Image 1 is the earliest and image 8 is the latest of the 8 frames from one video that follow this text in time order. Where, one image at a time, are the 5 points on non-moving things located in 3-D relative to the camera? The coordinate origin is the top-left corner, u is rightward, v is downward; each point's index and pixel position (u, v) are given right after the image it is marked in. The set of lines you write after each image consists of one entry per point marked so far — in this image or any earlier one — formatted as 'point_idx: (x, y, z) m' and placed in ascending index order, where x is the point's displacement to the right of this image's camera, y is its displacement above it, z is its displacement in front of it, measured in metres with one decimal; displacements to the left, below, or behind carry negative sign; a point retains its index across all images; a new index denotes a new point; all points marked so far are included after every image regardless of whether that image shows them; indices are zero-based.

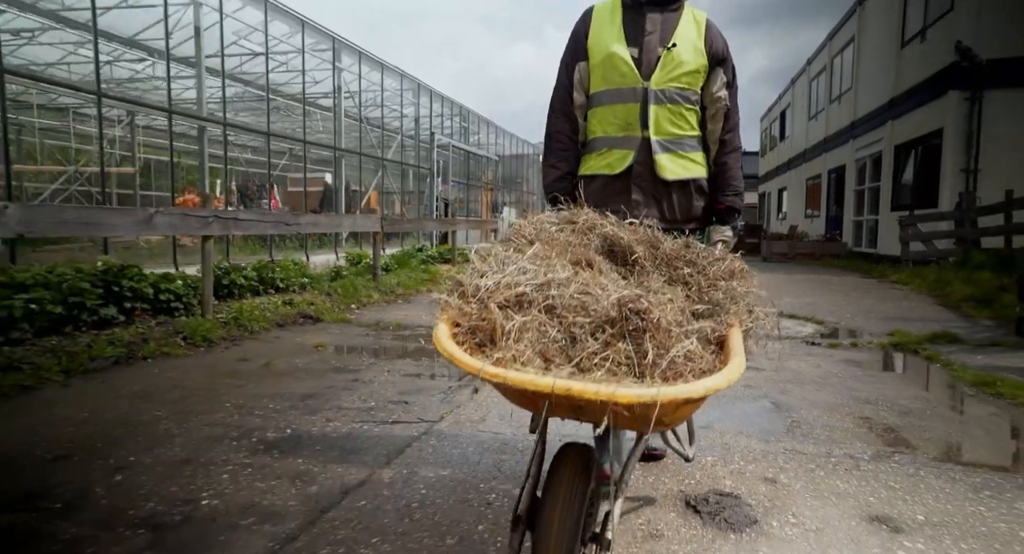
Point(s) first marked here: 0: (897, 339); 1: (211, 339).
0: (+3.5, -0.6, +5.1) m
1: (-2.5, -0.5, +4.7) m
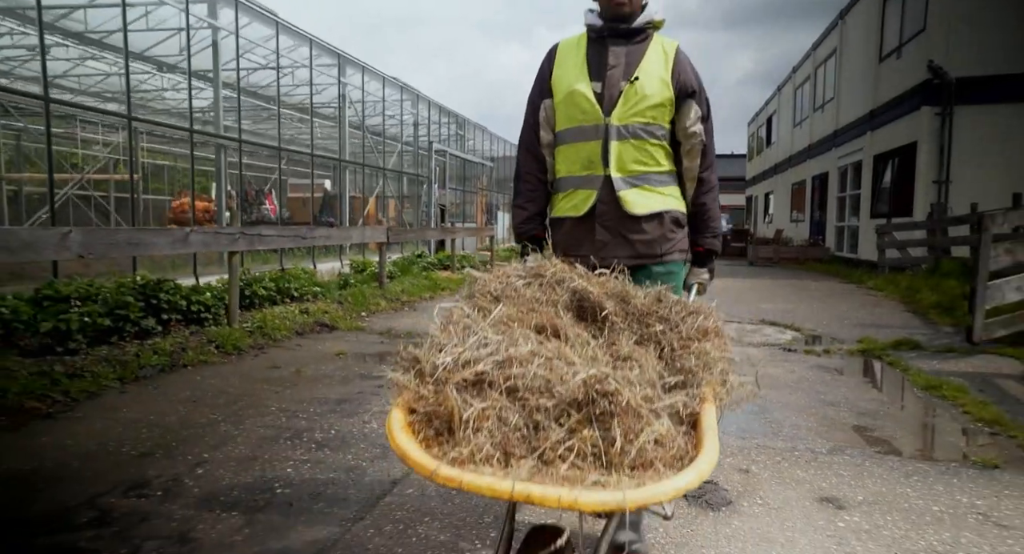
0: (+3.5, -0.7, +5.6) m
1: (-2.5, -0.6, +5.1) m
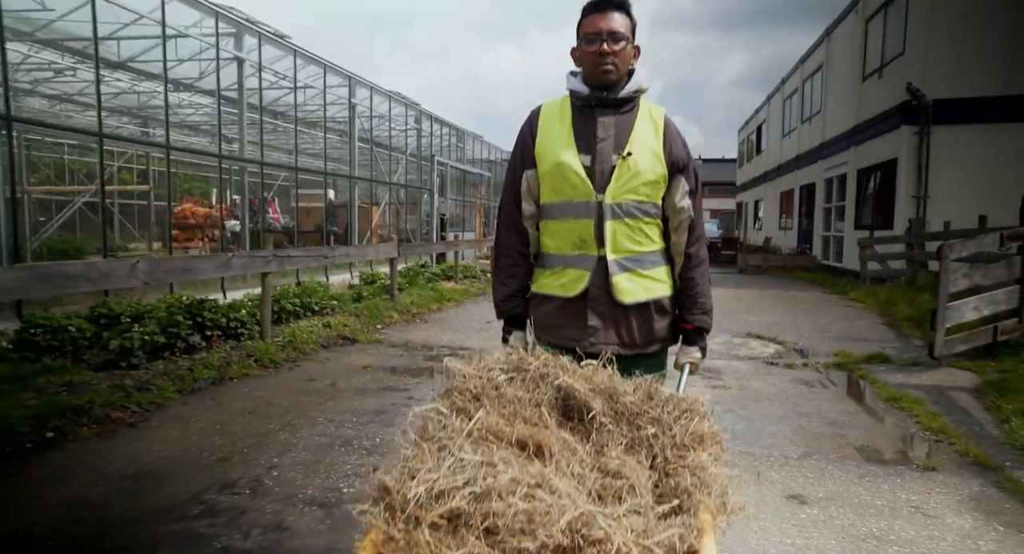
0: (+3.6, -0.9, +6.2) m
1: (-2.3, -0.8, +5.7) m
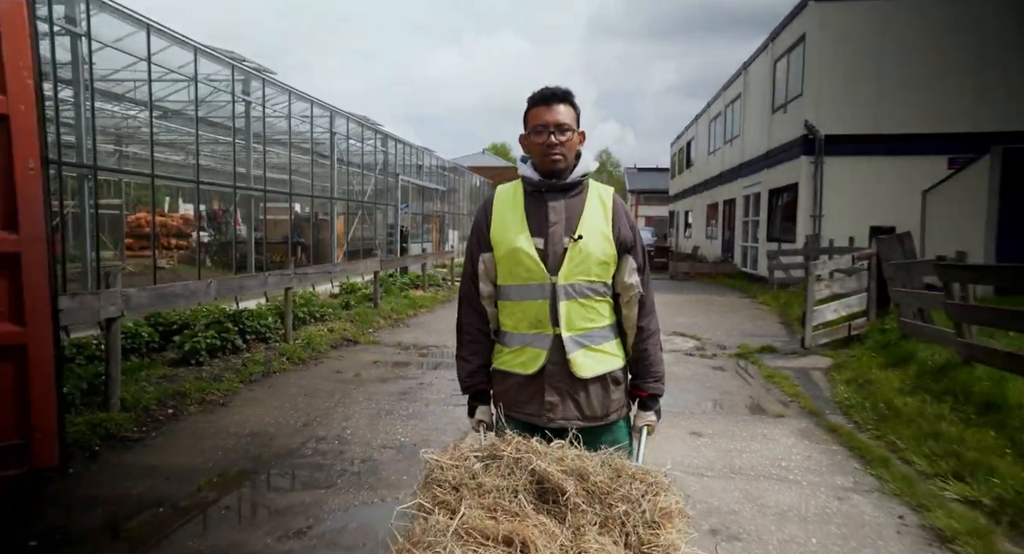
0: (+3.3, -1.1, +8.2) m
1: (-2.6, -1.0, +7.0) m
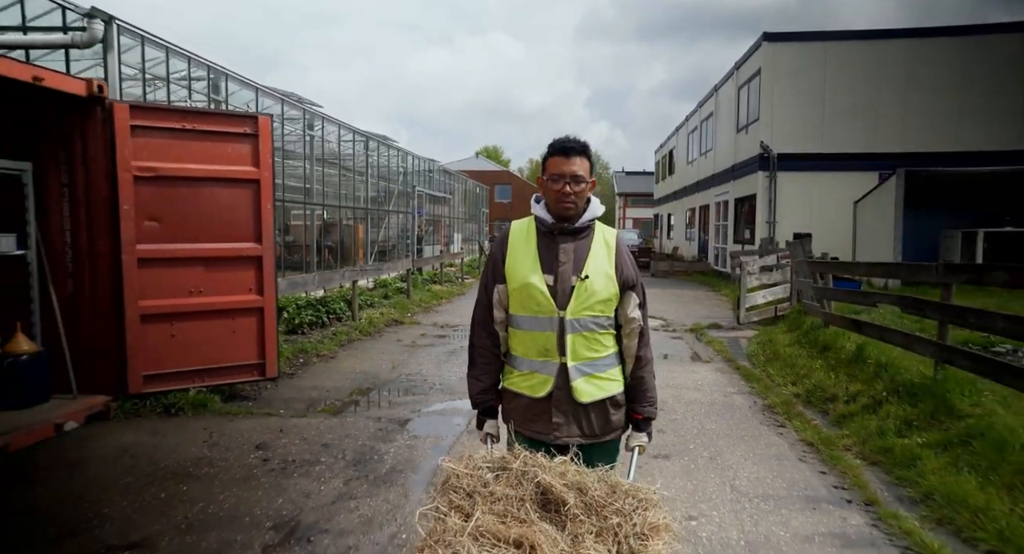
0: (+3.5, -1.0, +10.8) m
1: (-2.4, -0.9, +9.5) m
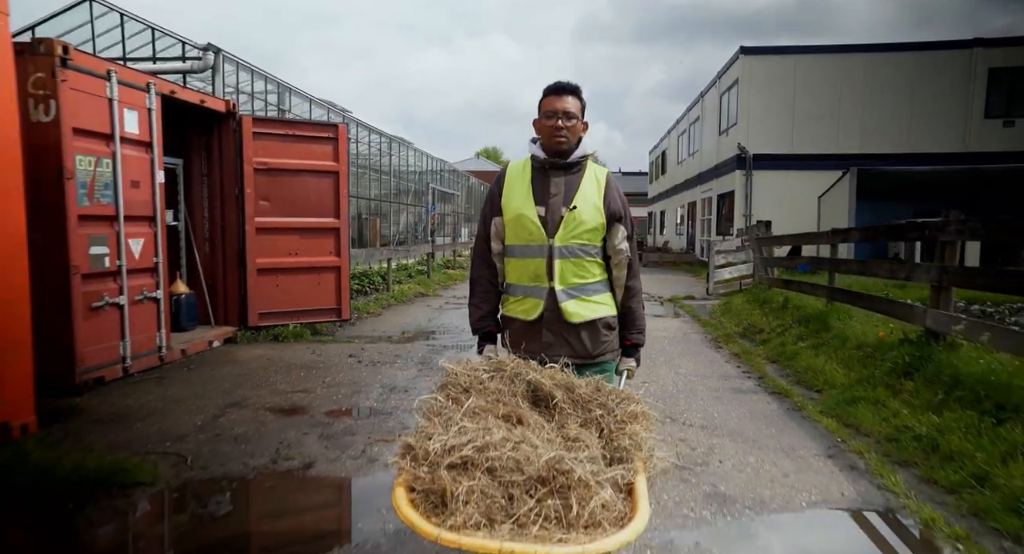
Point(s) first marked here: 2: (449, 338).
0: (+3.6, -0.5, +12.7) m
1: (-2.2, -0.5, +11.4) m
2: (-0.9, -0.9, +7.9) m
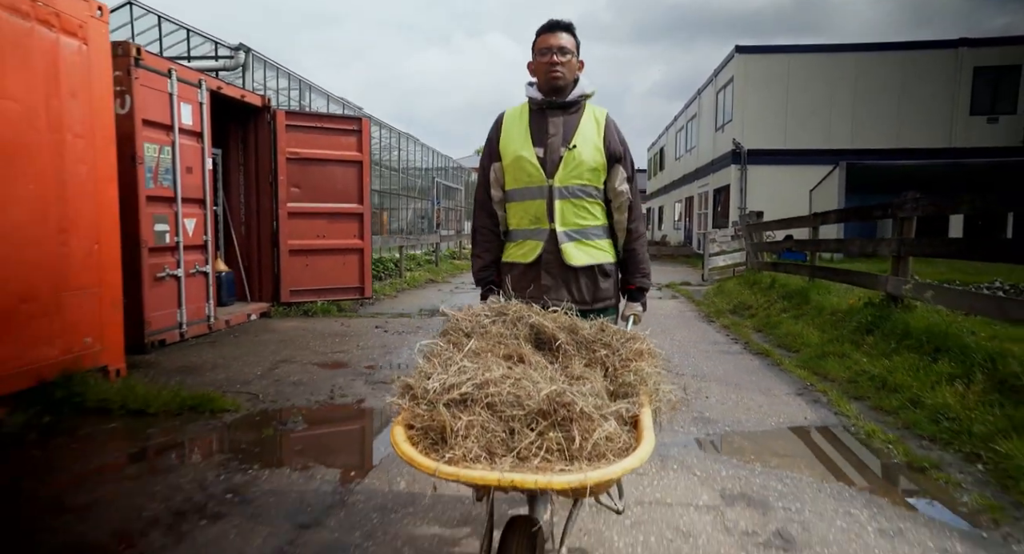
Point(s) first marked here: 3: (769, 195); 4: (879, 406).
0: (+3.8, -0.3, +13.4) m
1: (-2.1, -0.2, +12.1) m
2: (-0.7, -0.6, +8.5) m
3: (+8.3, +2.6, +18.3) m
4: (+2.4, -0.8, +3.7) m
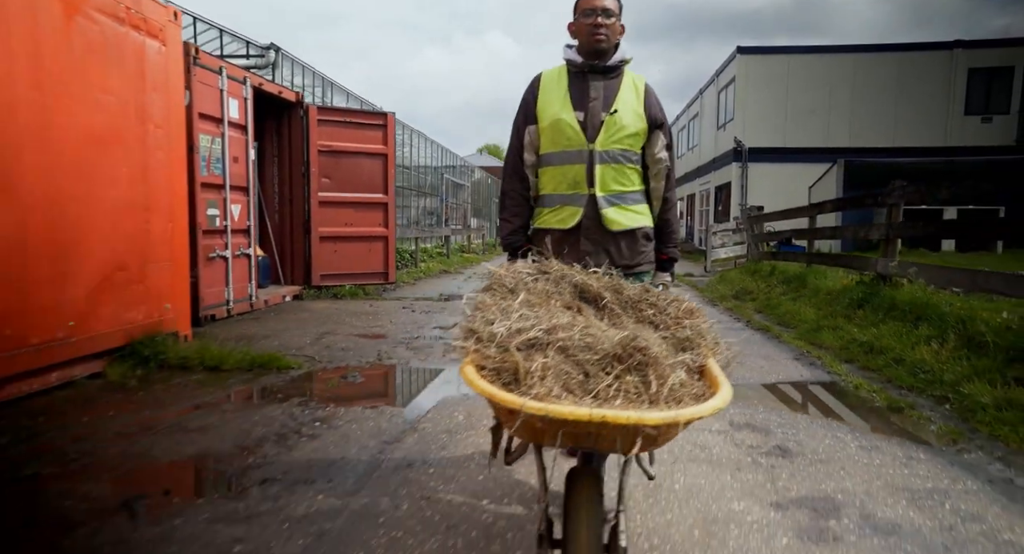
0: (+4.0, -0.1, +13.9) m
1: (-1.9, 0.0, +12.6) m
2: (-0.5, -0.4, +9.0) m
3: (+8.5, +2.8, +18.8) m
4: (+2.6, -0.7, +4.2) m
